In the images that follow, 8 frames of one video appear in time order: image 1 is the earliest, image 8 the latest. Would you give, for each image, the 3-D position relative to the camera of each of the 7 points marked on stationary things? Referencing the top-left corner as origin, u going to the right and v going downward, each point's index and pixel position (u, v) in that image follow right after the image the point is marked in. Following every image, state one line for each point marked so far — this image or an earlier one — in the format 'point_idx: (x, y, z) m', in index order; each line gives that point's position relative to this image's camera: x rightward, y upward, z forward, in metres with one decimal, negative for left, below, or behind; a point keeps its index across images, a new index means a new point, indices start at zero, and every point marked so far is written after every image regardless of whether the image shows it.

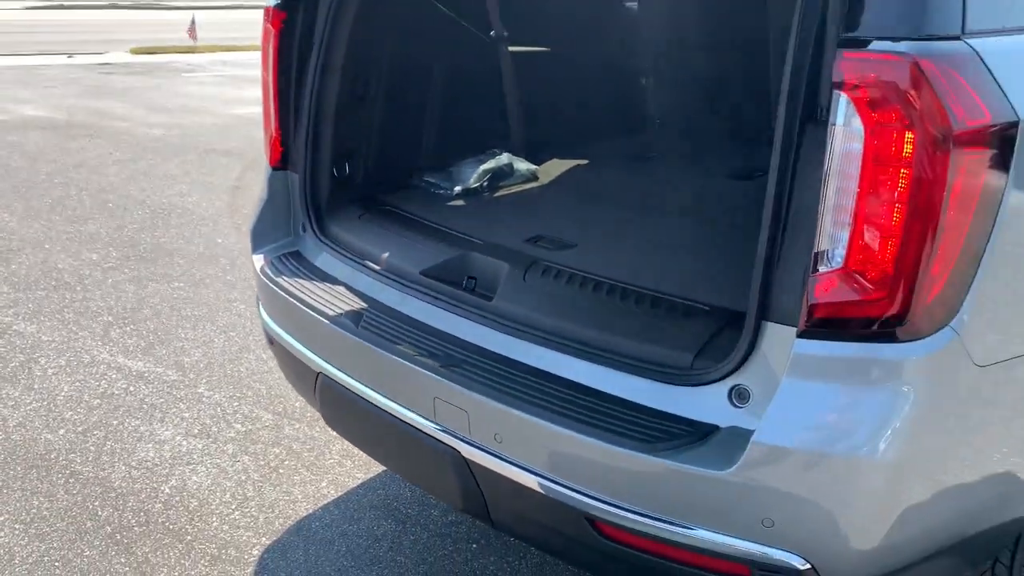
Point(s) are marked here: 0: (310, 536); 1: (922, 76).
0: (-0.6, -0.7, +2.6) m
1: (+0.6, +0.3, +1.3) m
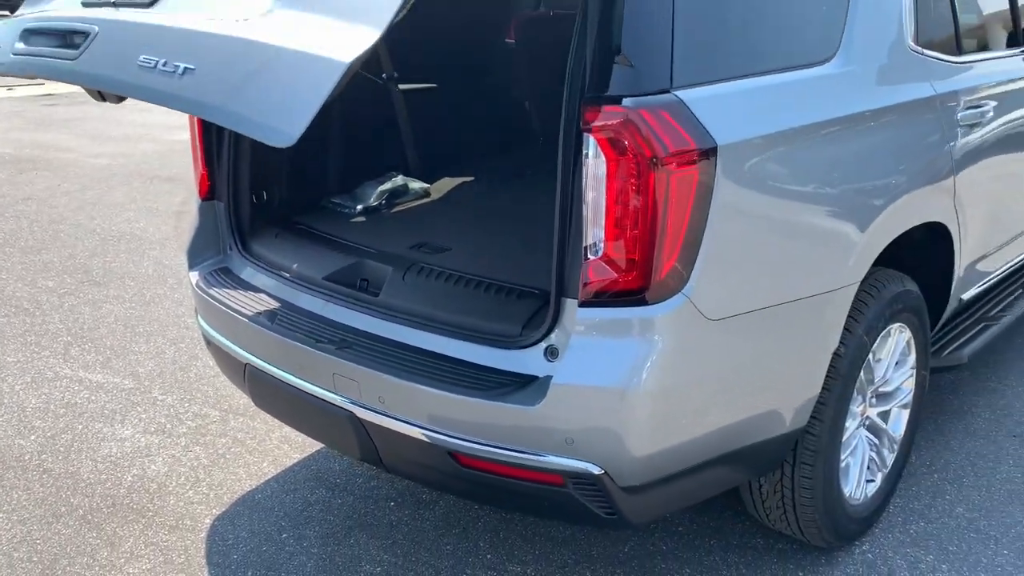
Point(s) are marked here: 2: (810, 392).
0: (-0.9, -0.7, +3.1) m
1: (+0.3, +0.3, +1.8) m
2: (+0.7, -0.3, +2.3) m
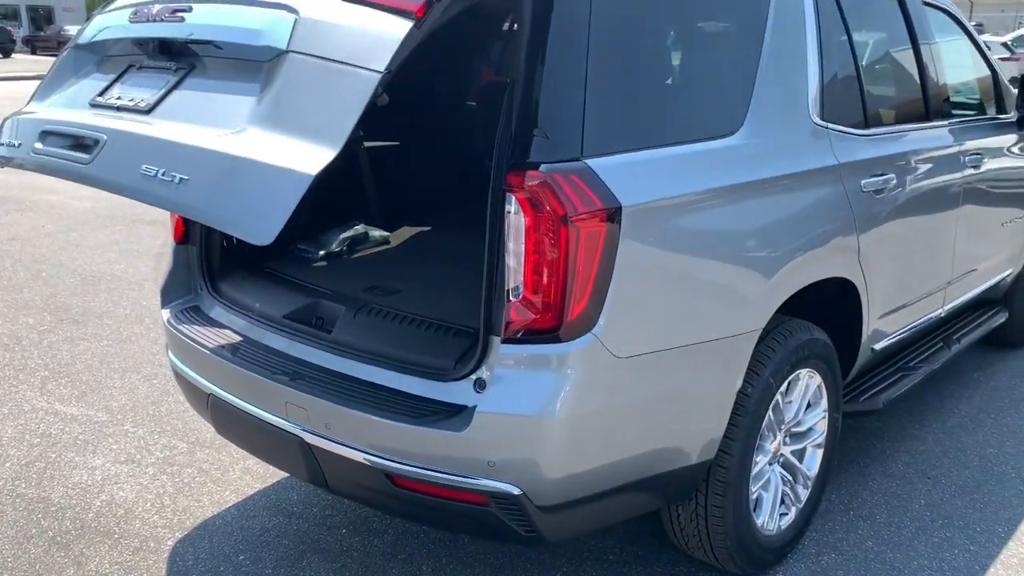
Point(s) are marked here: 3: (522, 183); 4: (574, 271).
0: (-1.1, -0.9, +3.3) m
1: (+0.1, +0.3, +2.1) m
2: (+0.6, -0.4, +2.6) m
3: (0.0, +0.2, +2.1) m
4: (+0.2, 0.0, +2.2) m
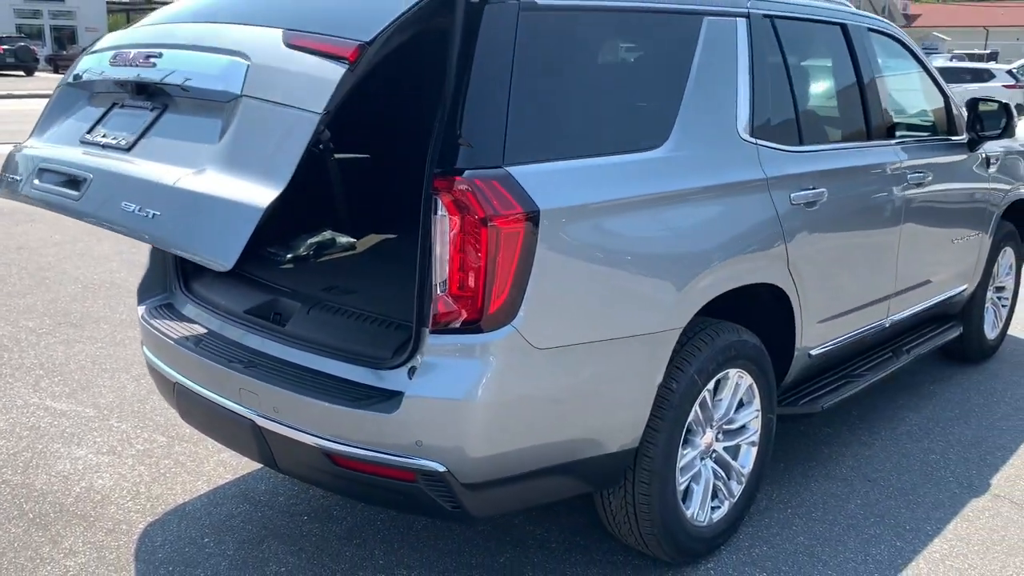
0: (-1.3, -0.9, +3.5) m
1: (-0.1, +0.3, +2.3) m
2: (+0.4, -0.4, +2.7) m
3: (-0.2, +0.3, +2.3) m
4: (0.0, +0.1, +2.4) m
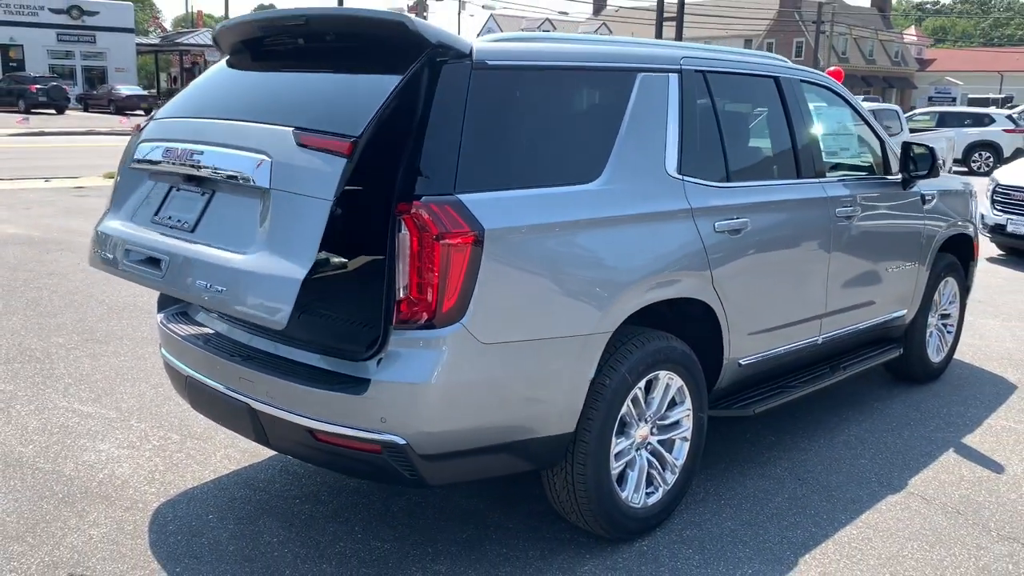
0: (-1.4, -0.9, +4.0) m
1: (-0.3, +0.3, +2.9) m
2: (+0.2, -0.4, +3.3) m
3: (-0.3, +0.3, +2.9) m
4: (-0.2, 0.0, +2.9) m
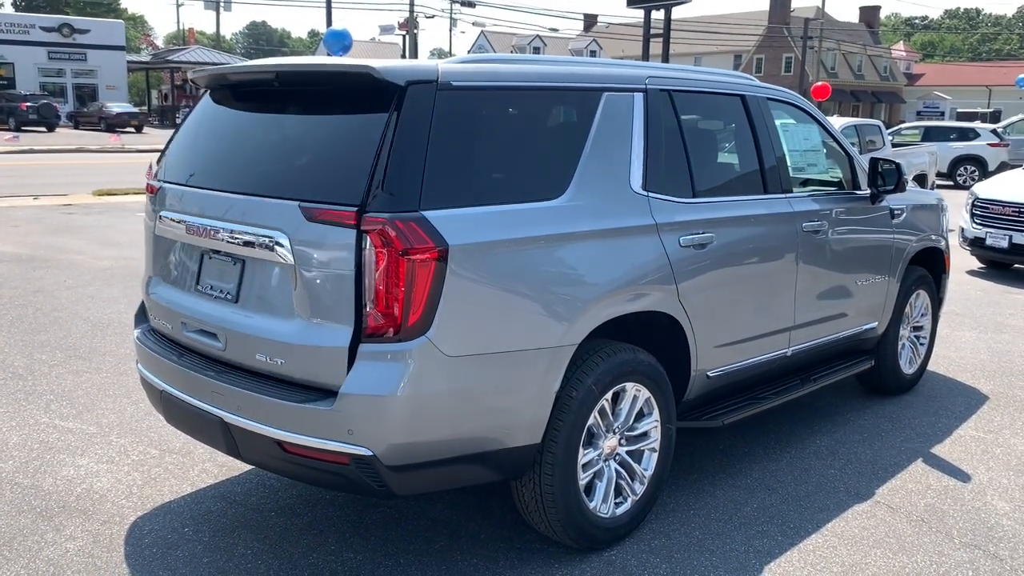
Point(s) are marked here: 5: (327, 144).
0: (-1.6, -1.0, +4.1) m
1: (-0.4, +0.2, +3.0) m
2: (+0.1, -0.5, +3.3) m
3: (-0.5, +0.2, +3.0) m
4: (-0.3, 0.0, +3.0) m
5: (-0.7, +0.5, +3.3) m
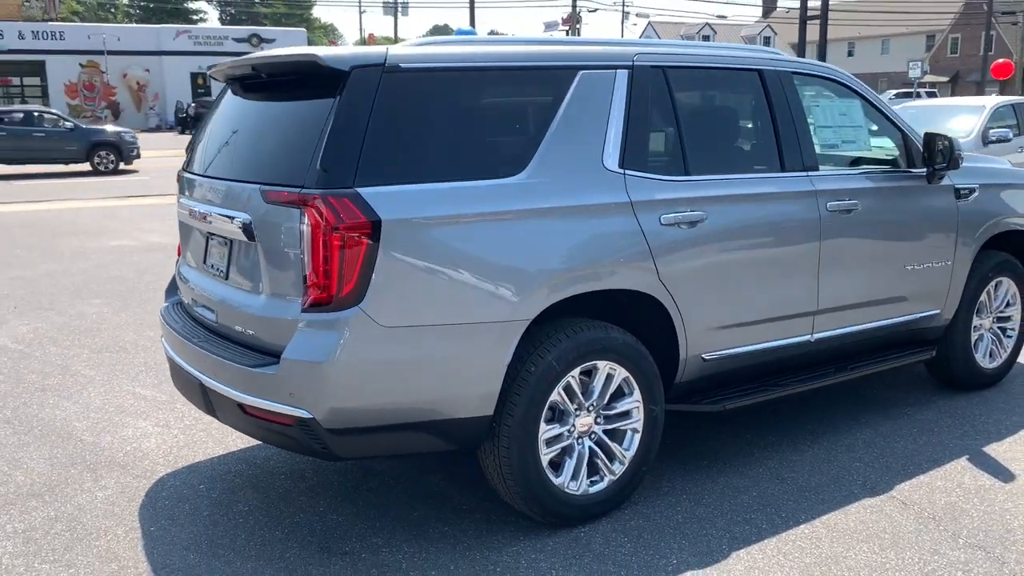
0: (-1.6, -0.9, +4.5) m
1: (-0.6, +0.3, +3.1) m
2: (-0.1, -0.4, +3.4) m
3: (-0.7, +0.3, +3.2) m
4: (-0.6, +0.1, +3.1) m
5: (-0.9, +0.6, +3.5) m
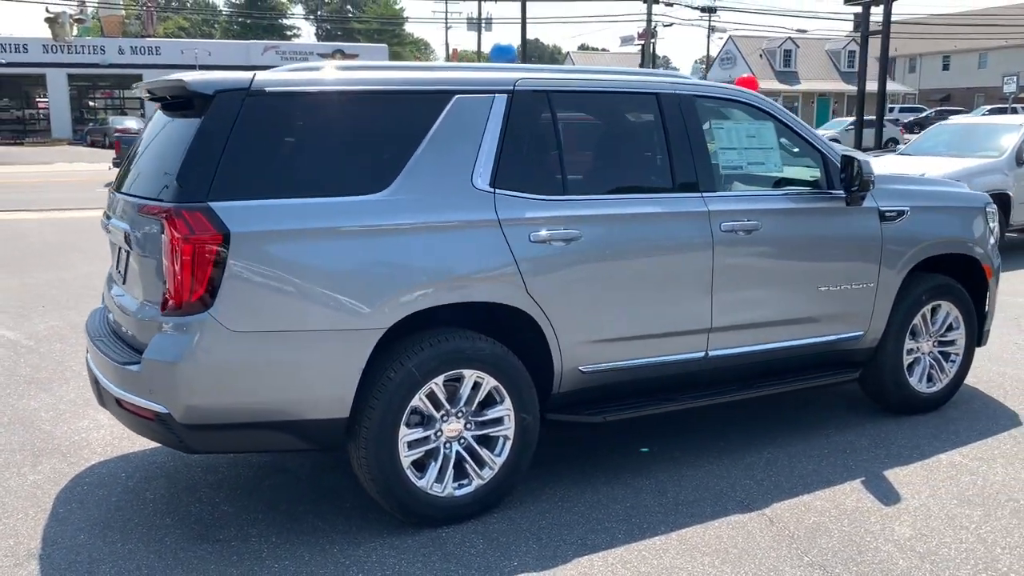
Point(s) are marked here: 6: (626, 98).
0: (-2.1, -0.9, +4.8) m
1: (-1.2, +0.3, +3.4) m
2: (-0.7, -0.4, +3.6) m
3: (-1.3, +0.3, +3.5) m
4: (-1.2, +0.1, +3.4) m
5: (-1.4, +0.6, +3.8) m
6: (+0.6, +0.9, +4.5) m
